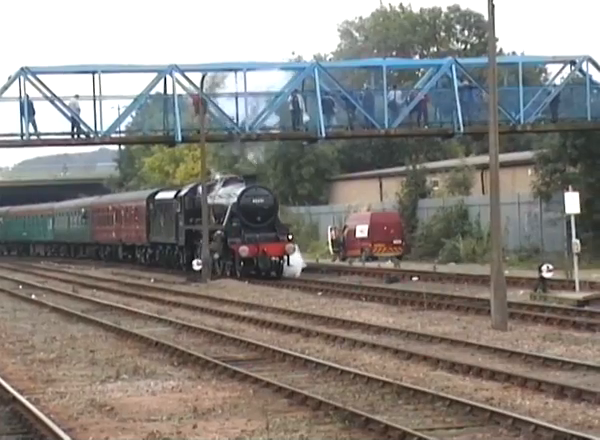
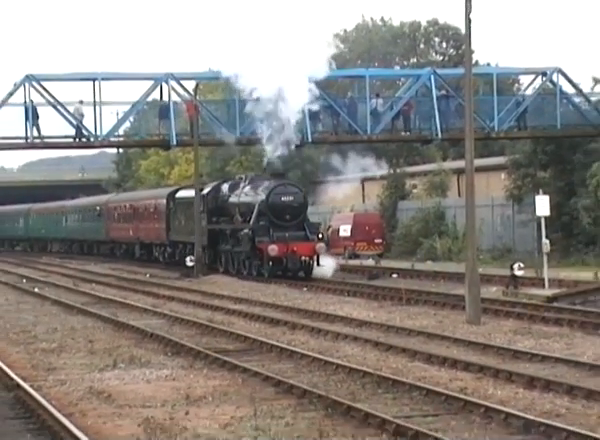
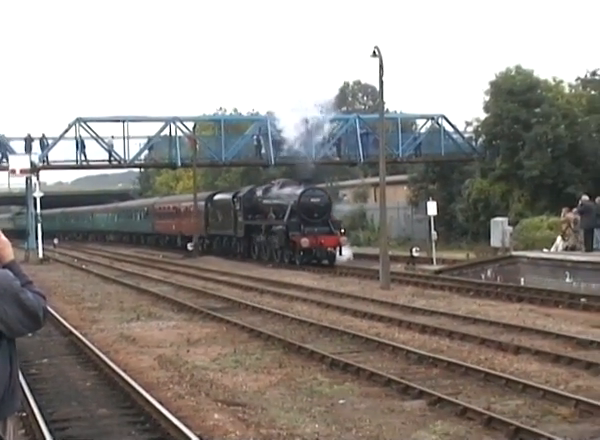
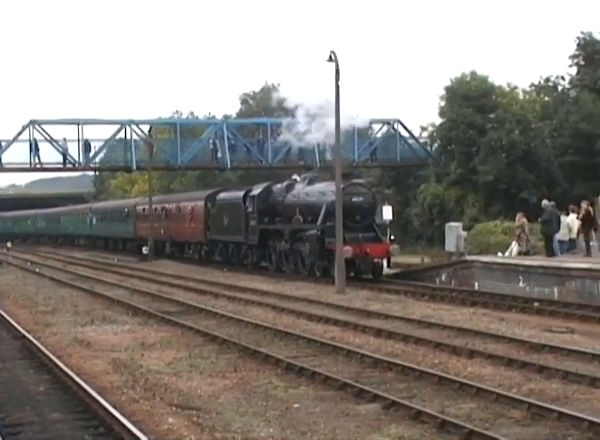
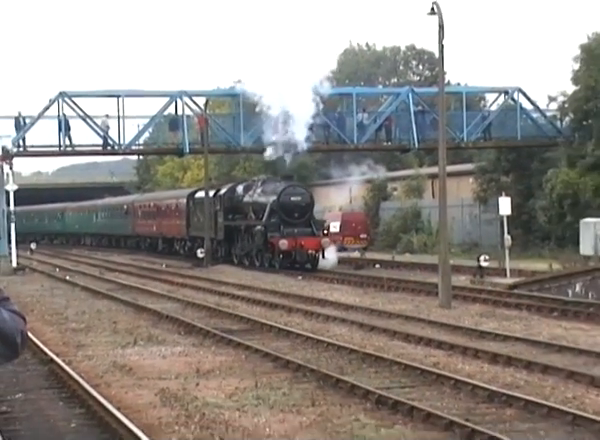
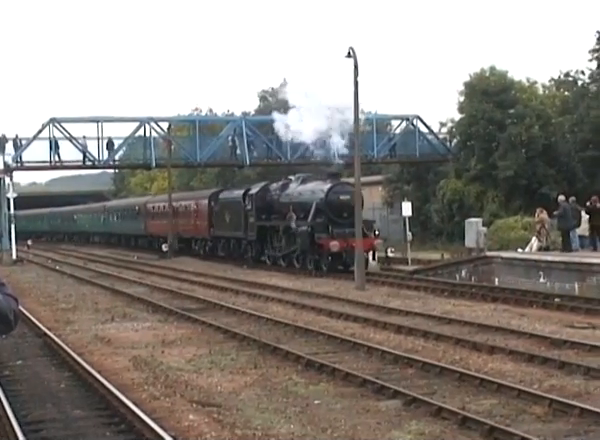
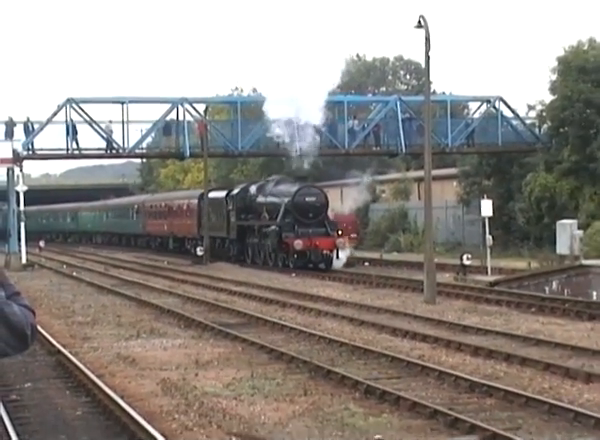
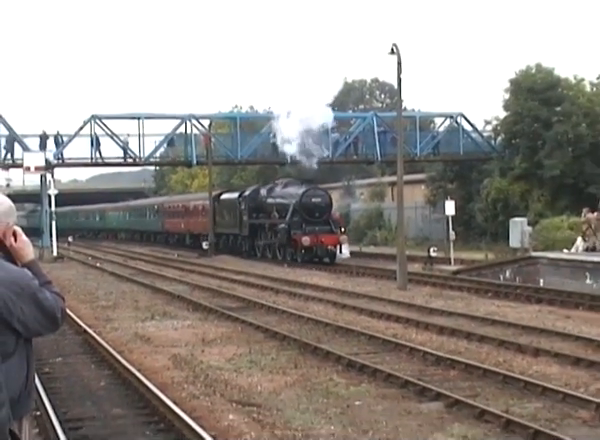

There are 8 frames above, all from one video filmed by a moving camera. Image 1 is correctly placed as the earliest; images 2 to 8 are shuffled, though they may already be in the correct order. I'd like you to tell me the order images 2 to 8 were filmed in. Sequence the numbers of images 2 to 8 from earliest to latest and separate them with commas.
2, 5, 7, 8, 3, 6, 4
